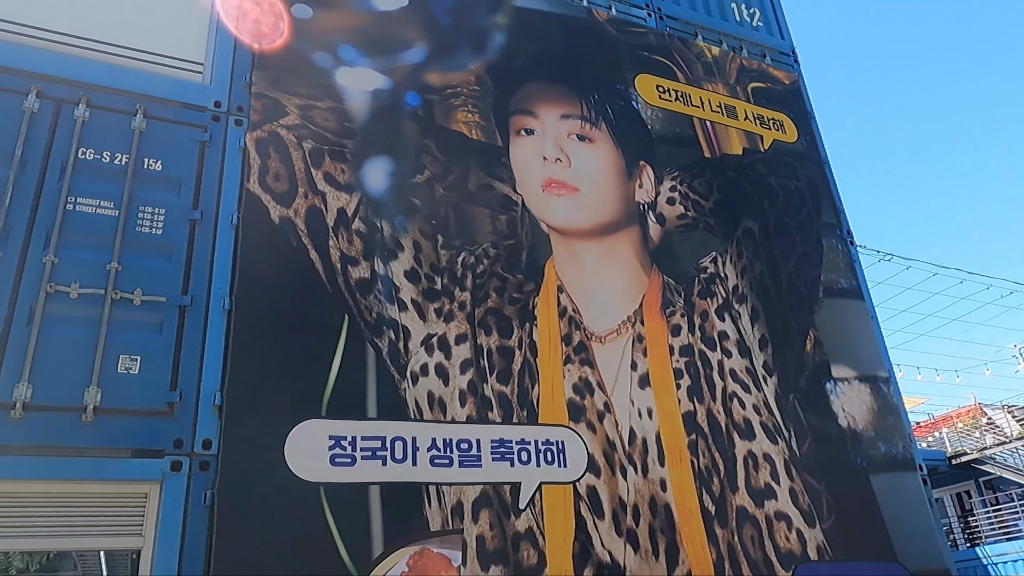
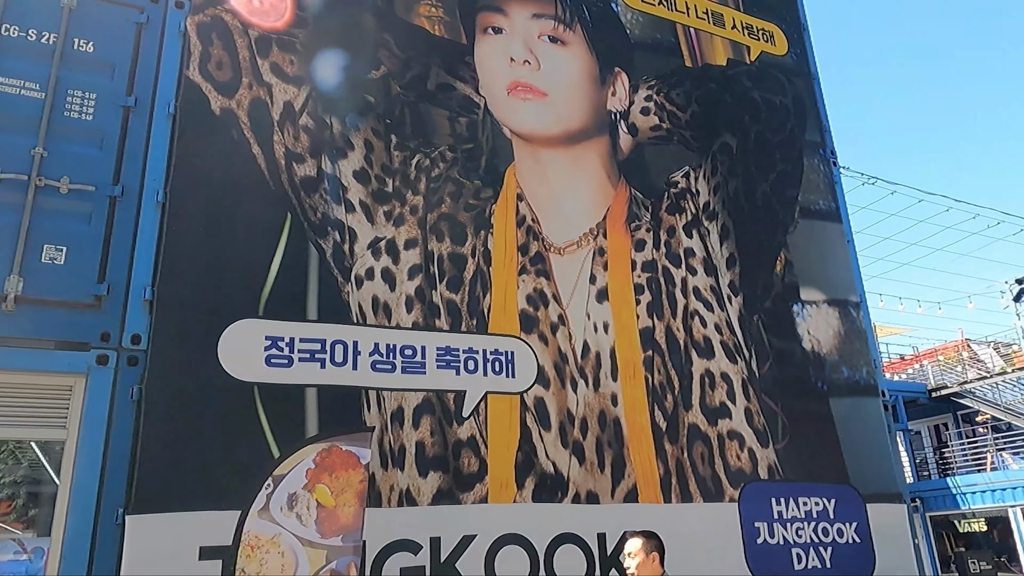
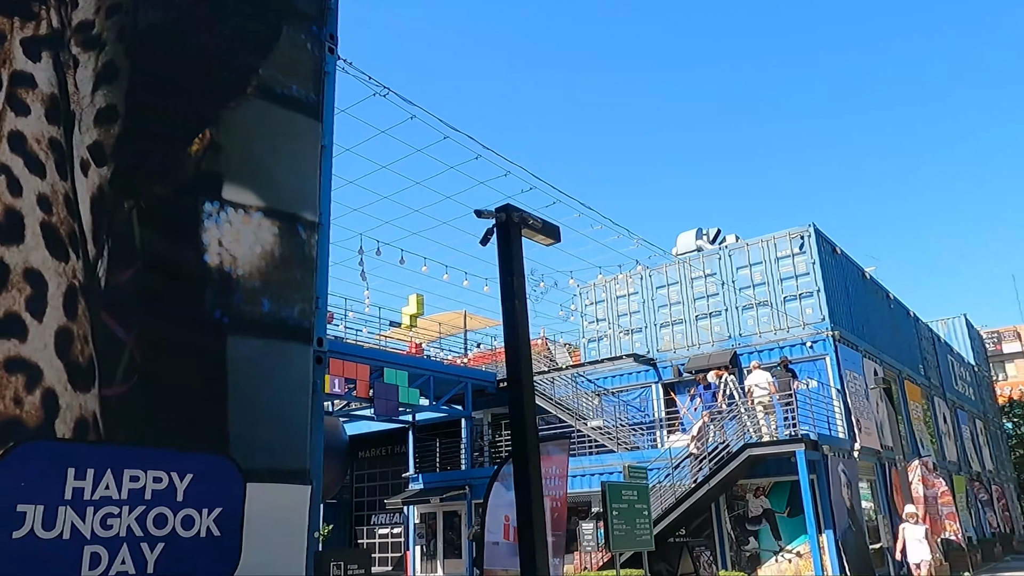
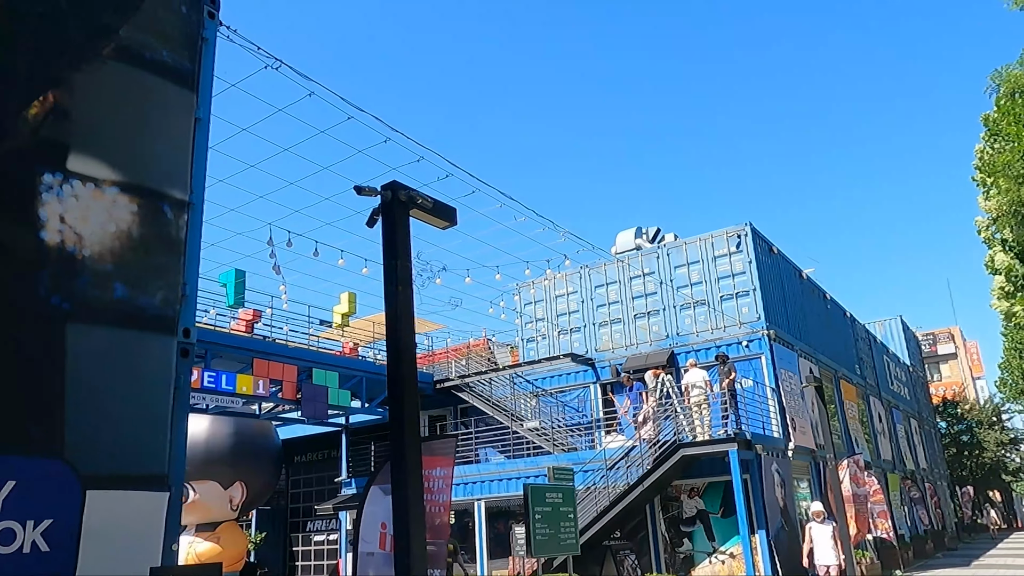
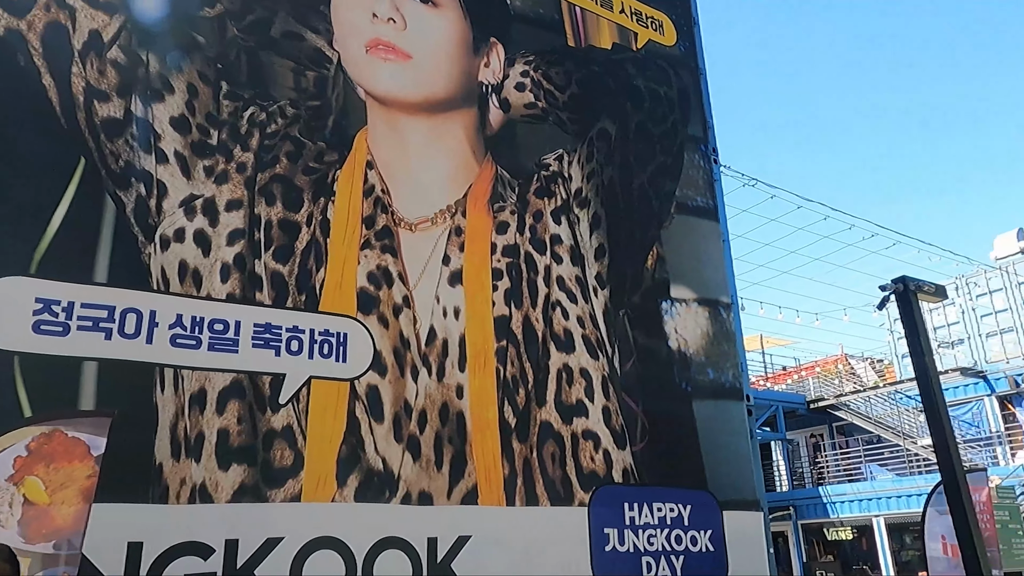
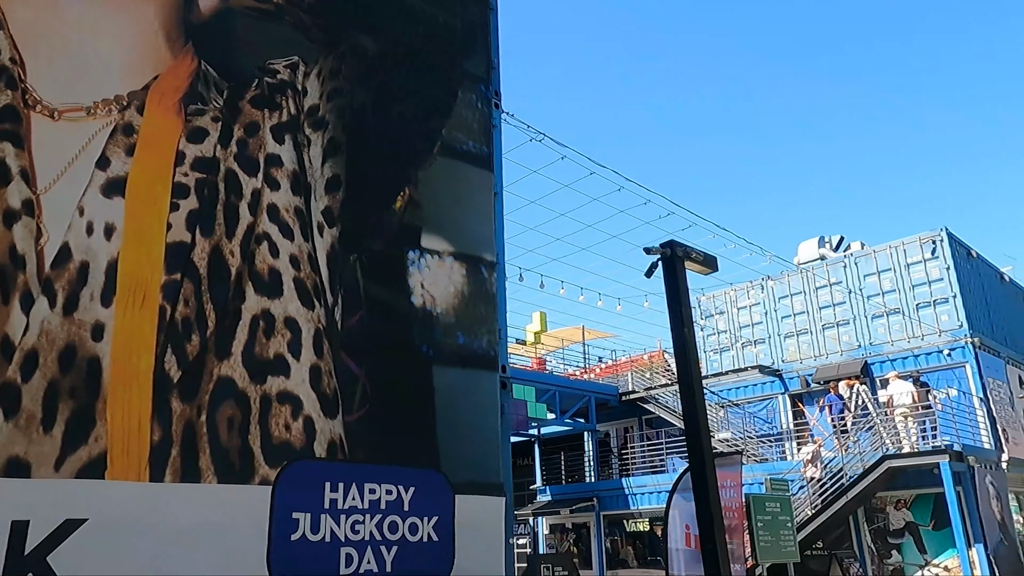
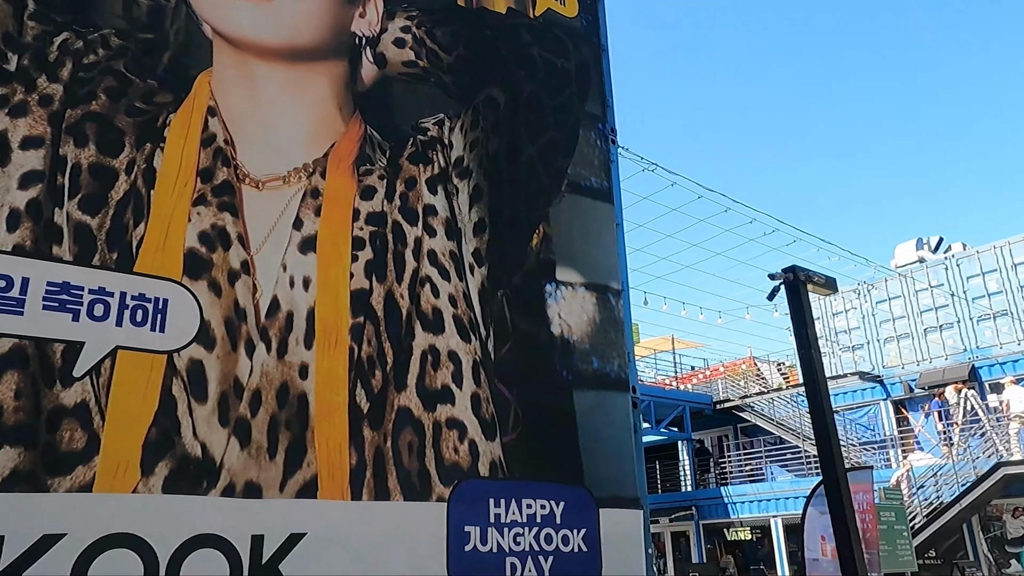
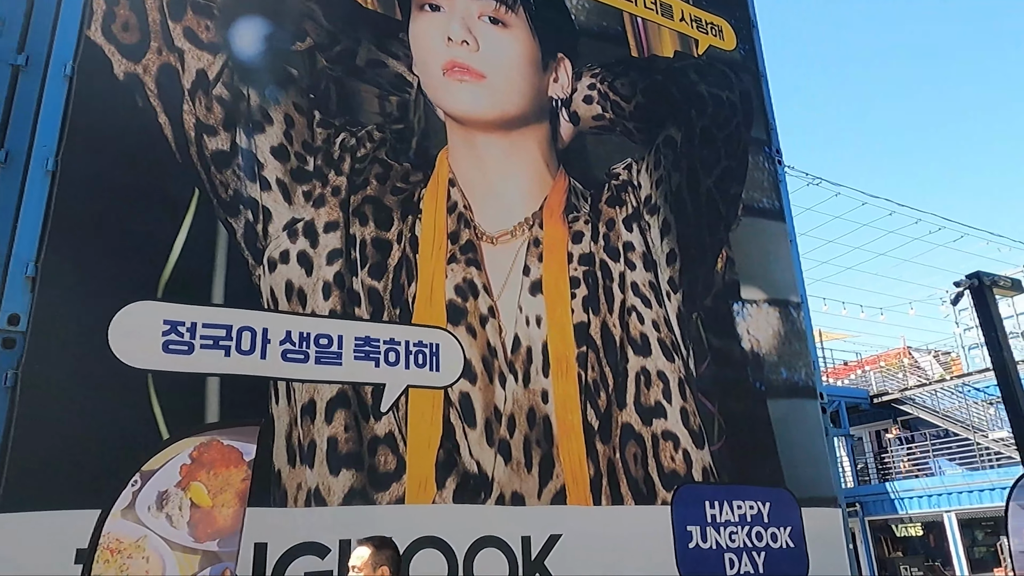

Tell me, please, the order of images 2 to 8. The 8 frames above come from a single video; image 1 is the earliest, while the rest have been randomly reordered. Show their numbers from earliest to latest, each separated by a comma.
2, 8, 5, 7, 6, 3, 4
